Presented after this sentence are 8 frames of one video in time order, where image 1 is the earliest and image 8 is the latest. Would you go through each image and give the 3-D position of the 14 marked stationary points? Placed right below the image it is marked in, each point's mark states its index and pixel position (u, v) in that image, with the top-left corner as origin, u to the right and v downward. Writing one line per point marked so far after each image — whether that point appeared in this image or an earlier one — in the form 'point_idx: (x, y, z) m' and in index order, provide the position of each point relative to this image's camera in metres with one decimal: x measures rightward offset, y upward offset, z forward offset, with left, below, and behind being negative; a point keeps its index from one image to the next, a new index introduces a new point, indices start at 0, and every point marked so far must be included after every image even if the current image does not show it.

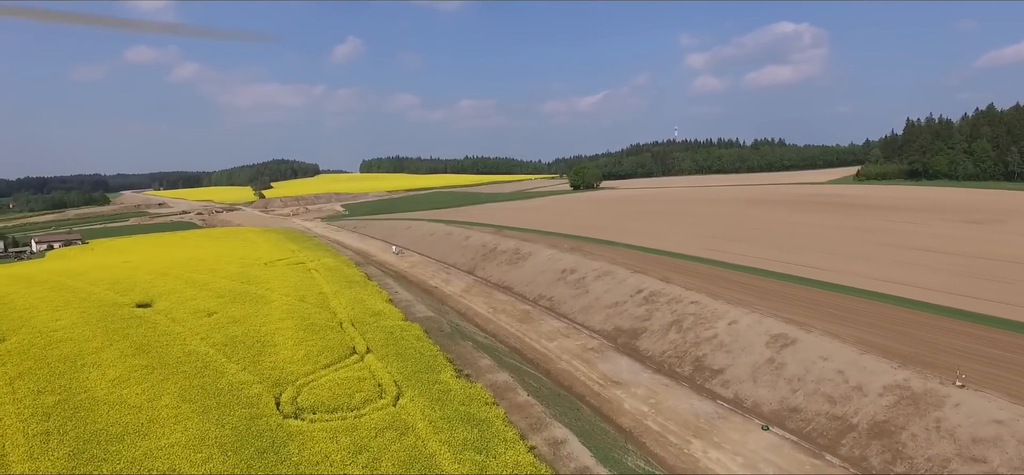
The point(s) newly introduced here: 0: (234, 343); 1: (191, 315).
0: (-7.5, -2.9, +16.9) m
1: (-10.3, -2.5, +20.0) m
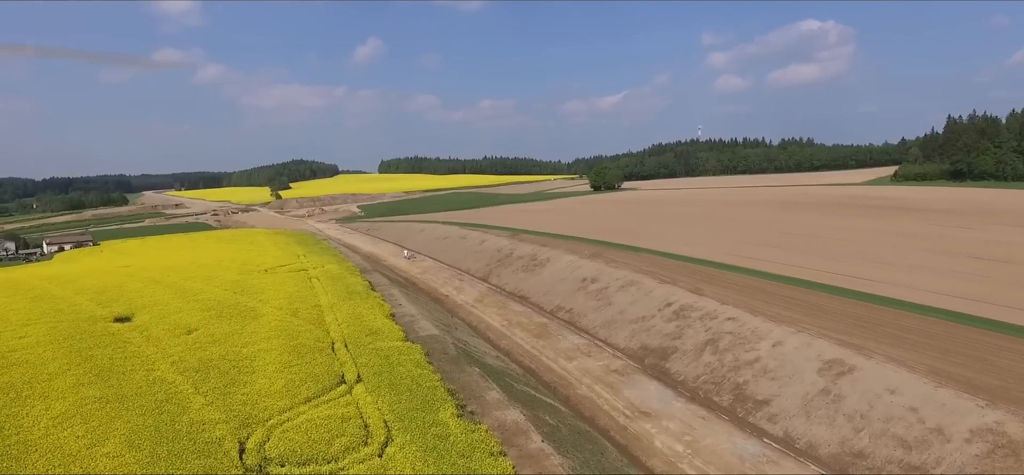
0: (-7.2, -3.1, +14.8) m
1: (-9.9, -2.7, +17.9) m
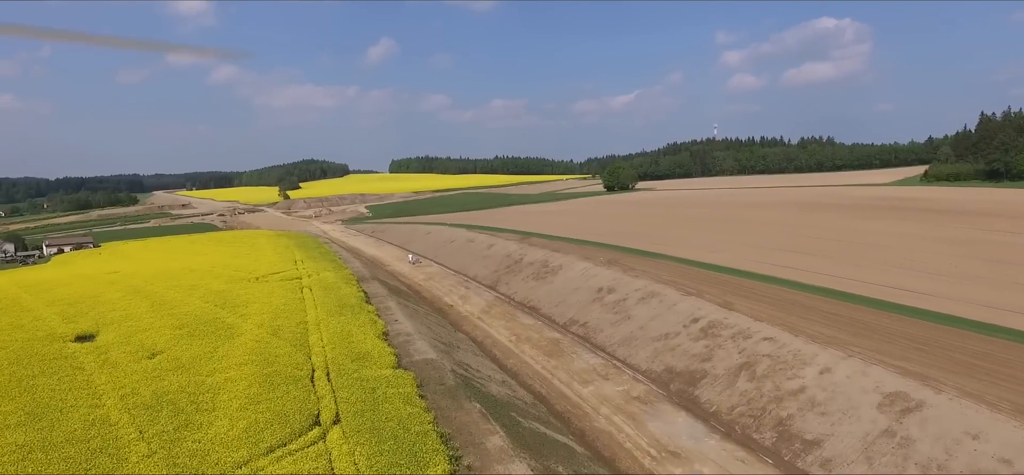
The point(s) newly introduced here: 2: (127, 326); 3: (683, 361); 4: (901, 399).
0: (-7.1, -3.4, +12.6) m
1: (-9.7, -3.0, +15.8) m
2: (-11.6, -2.7, +18.9) m
3: (+5.3, -3.8, +19.4) m
4: (+8.9, -3.7, +14.3) m
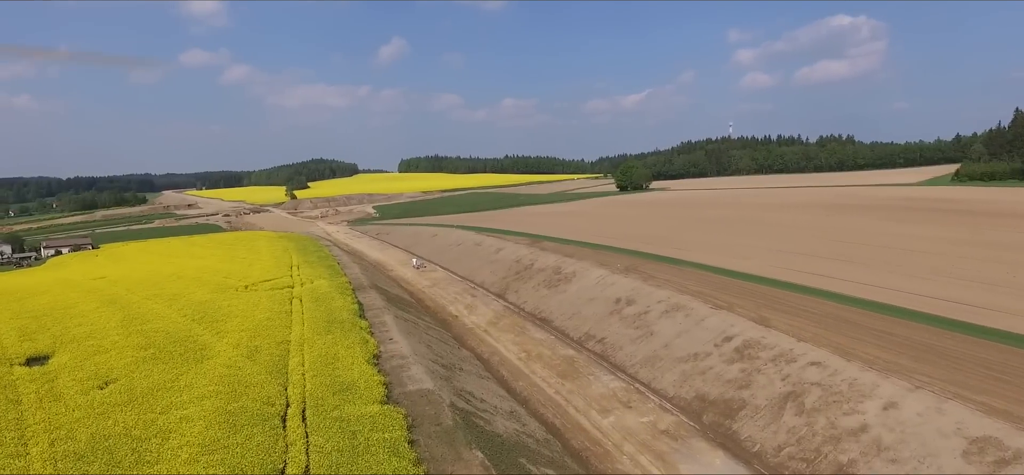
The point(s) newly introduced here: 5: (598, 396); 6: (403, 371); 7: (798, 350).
0: (-7.0, -3.6, +10.4) m
1: (-9.5, -3.2, +13.6) m
2: (-11.4, -2.9, +16.8) m
3: (+5.5, -4.1, +17.0) m
4: (+9.0, -3.9, +11.8) m
5: (+2.5, -4.5, +17.8) m
6: (-2.6, -3.2, +15.1) m
7: (+7.8, -3.1, +17.2) m
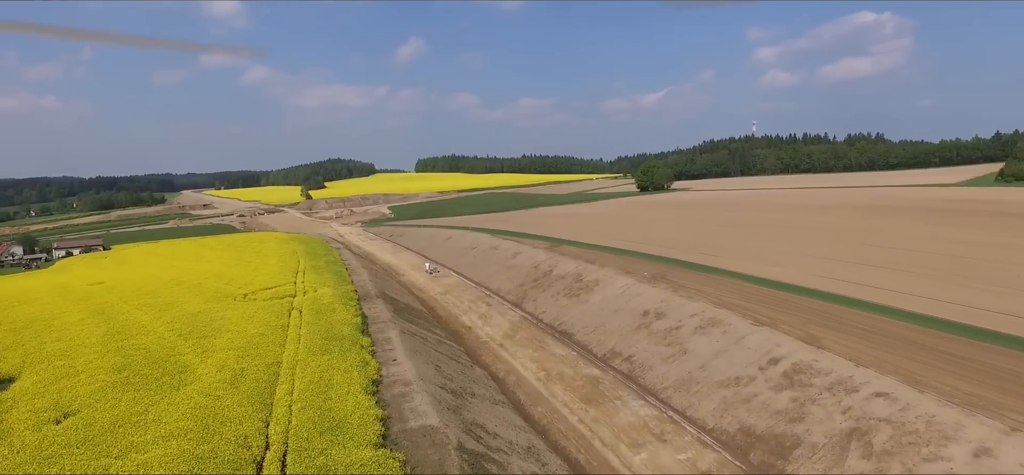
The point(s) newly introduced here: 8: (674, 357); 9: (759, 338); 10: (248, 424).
0: (-6.7, -3.8, +8.6) m
1: (-9.2, -3.4, +11.9) m
2: (-10.9, -3.1, +15.1) m
3: (+6.0, -4.3, +14.9) m
4: (+9.3, -4.2, +9.6) m
5: (+2.9, -4.7, +15.8) m
6: (-2.3, -3.4, +13.2) m
7: (+8.3, -3.3, +14.9) m
8: (+5.0, -3.6, +19.1) m
9: (+7.2, -2.9, +18.3) m
10: (-4.9, -3.4, +11.6) m
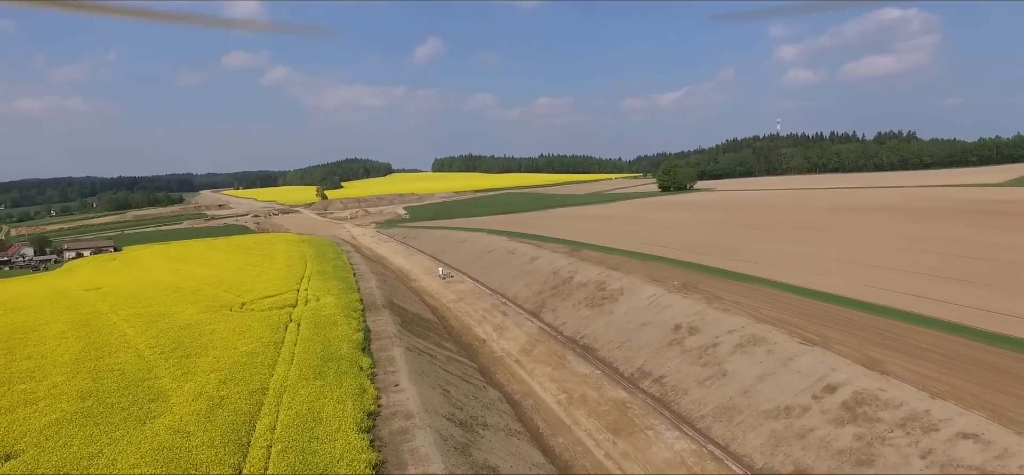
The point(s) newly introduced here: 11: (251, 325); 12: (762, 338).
0: (-6.5, -4.0, +6.8) m
1: (-8.9, -3.6, +10.2) m
2: (-10.6, -3.3, +13.4) m
3: (+6.3, -4.5, +12.7) m
4: (+9.5, -4.4, +7.3) m
5: (+3.3, -5.0, +13.7) m
6: (-1.9, -3.6, +11.3) m
7: (+8.6, -3.5, +12.7) m
8: (+5.4, -3.9, +17.0) m
9: (+7.7, -3.1, +16.1) m
10: (-4.6, -3.6, +9.7) m
11: (-8.0, -2.7, +19.3) m
12: (+7.1, -2.8, +17.9) m
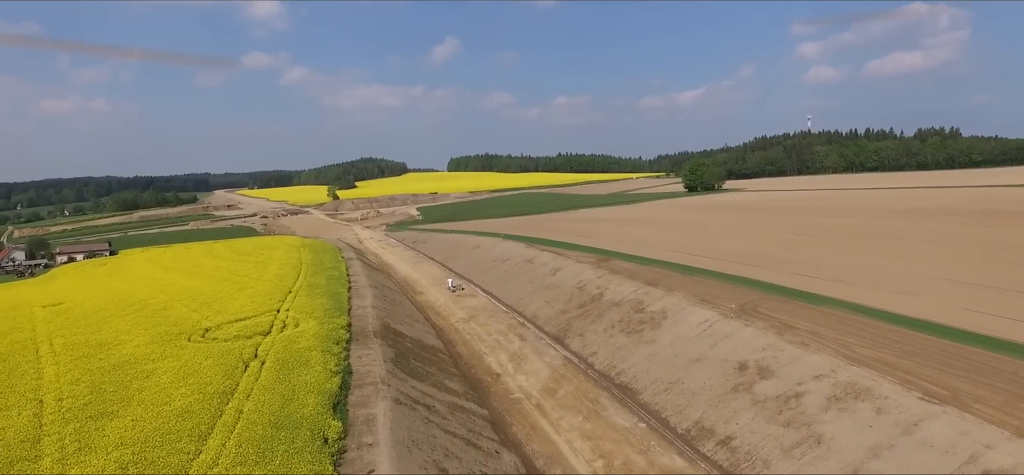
0: (-6.3, -4.4, +2.8) m
1: (-8.6, -4.0, +6.2) m
2: (-10.2, -3.6, +9.4) m
3: (+6.6, -4.9, +8.3) m
4: (+9.7, -4.8, +2.9) m
5: (+3.6, -5.3, +9.4) m
6: (-1.7, -4.0, +7.1) m
7: (+8.9, -4.0, +8.3) m
8: (+5.9, -4.2, +12.6) m
9: (+8.1, -3.5, +11.7) m
10: (-4.4, -4.0, +5.6) m
11: (-7.5, -3.0, +15.3) m
12: (+7.6, -3.2, +13.5) m
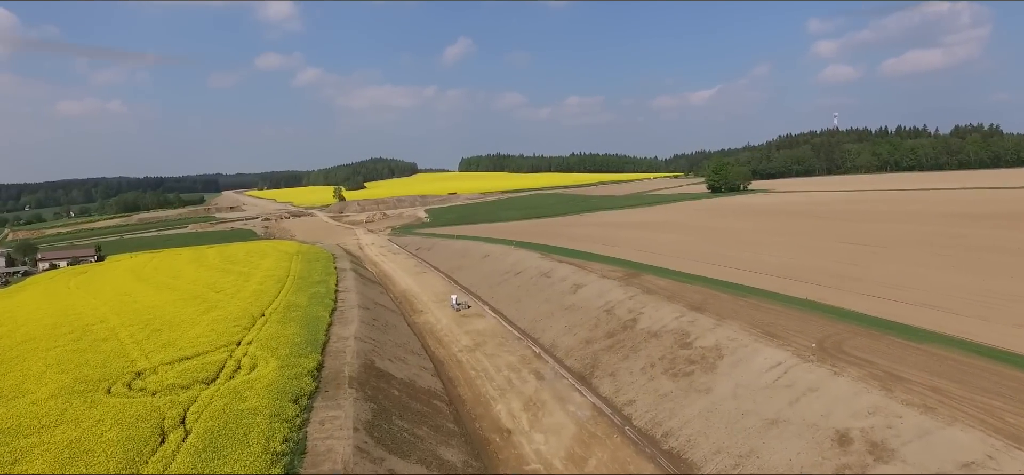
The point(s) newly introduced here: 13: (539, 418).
0: (-6.3, -4.8, -1.4) m
1: (-8.5, -4.4, +2.1) m
2: (-10.1, -4.1, +5.4) m
3: (+6.8, -5.4, +4.0) m
4: (+9.8, -5.3, -1.6) m
5: (+3.8, -5.8, +5.0) m
6: (-1.5, -4.5, +2.9) m
7: (+9.1, -4.4, +3.8) m
8: (+6.1, -4.7, +8.3) m
9: (+8.3, -4.0, +7.3) m
10: (-4.3, -4.4, +1.5) m
11: (-7.2, -3.5, +11.2) m
12: (+7.8, -3.7, +9.1) m
13: (+0.7, -4.5, +15.6) m
